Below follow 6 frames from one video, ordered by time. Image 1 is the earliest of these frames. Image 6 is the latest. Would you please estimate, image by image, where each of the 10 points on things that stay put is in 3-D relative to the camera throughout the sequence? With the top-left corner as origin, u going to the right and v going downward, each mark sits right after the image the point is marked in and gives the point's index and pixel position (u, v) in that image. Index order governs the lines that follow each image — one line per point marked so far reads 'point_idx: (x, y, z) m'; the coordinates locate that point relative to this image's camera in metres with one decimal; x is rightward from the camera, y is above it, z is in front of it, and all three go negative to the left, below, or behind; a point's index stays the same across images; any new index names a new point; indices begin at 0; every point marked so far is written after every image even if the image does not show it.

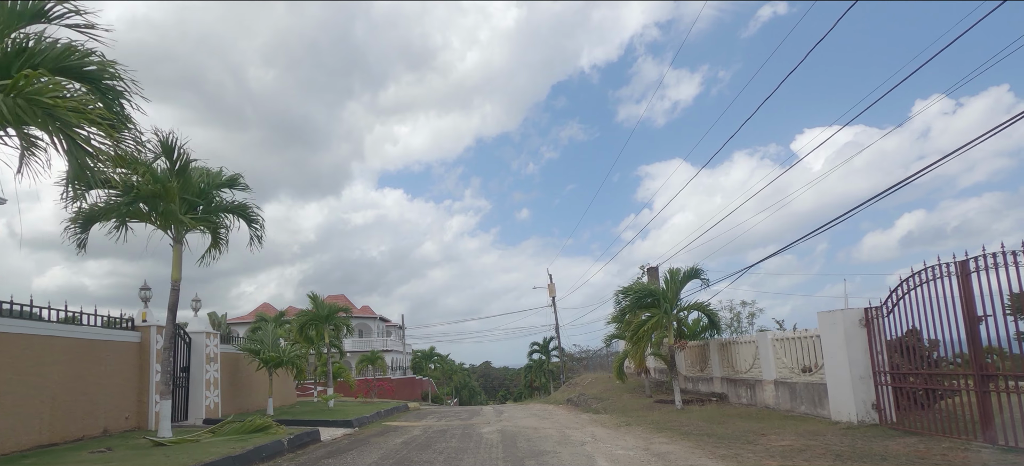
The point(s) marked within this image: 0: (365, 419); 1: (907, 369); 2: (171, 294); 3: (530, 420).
0: (-4.3, -5.4, +18.2) m
1: (+6.8, -2.4, +10.9) m
2: (-6.0, -1.1, +11.0) m
3: (+0.5, -5.8, +19.1) m
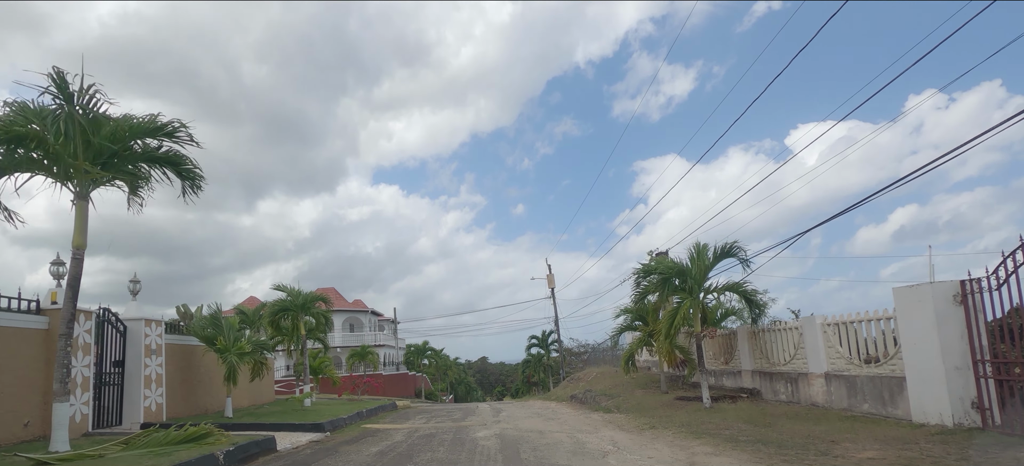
0: (-4.3, -4.7, +15.7) m
1: (+6.8, -1.7, +8.5) m
2: (-6.0, -0.4, +8.5) m
3: (+0.5, -5.0, +16.7) m
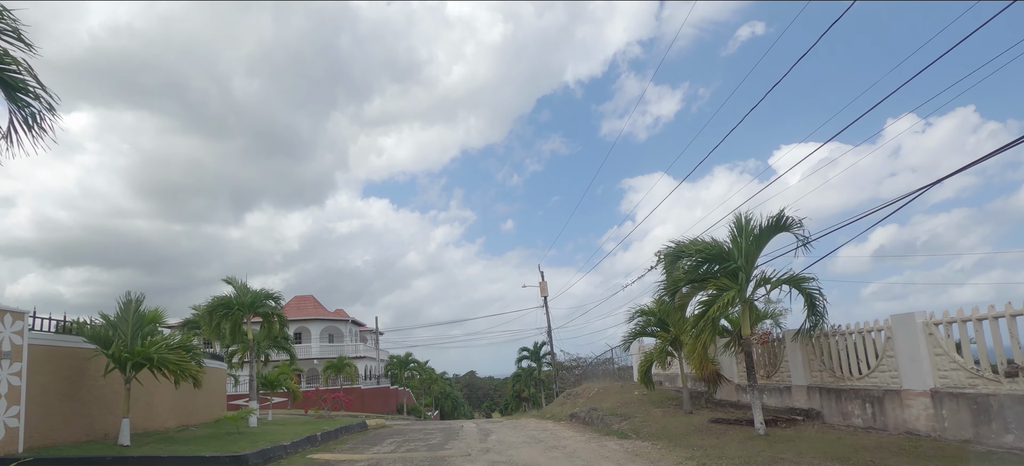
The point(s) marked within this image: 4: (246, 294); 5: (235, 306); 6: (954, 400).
0: (-4.4, -4.2, +12.0) m
1: (+6.8, -1.1, +5.1) m
2: (-6.0, +0.3, +4.9) m
3: (+0.4, -4.5, +13.1) m
4: (-7.7, -1.7, +18.0) m
5: (-7.9, -2.1, +18.0) m
6: (+6.4, -2.4, +9.0) m
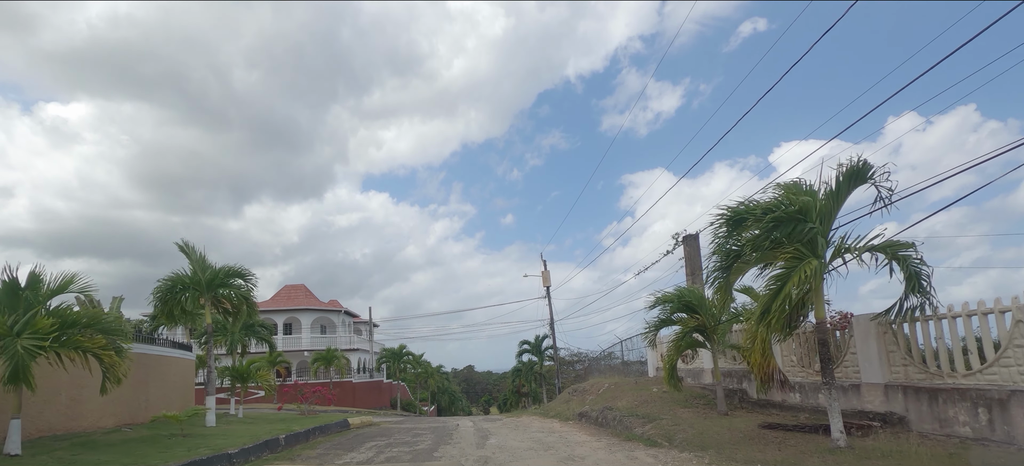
0: (-4.4, -3.5, +9.5) m
1: (+6.9, -0.5, +2.5) m
2: (-5.8, +1.0, +2.3) m
3: (+0.4, -3.8, +10.6) m
4: (-7.6, -0.9, +15.4) m
5: (-7.9, -1.3, +15.4) m
6: (+6.5, -1.8, +6.4) m
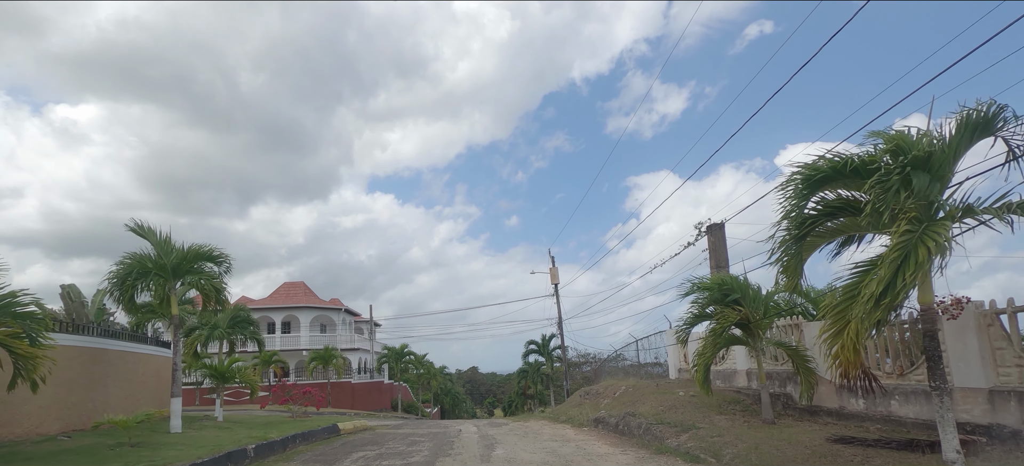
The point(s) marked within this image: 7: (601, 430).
0: (-4.2, -3.0, +7.6) m
1: (+7.1, -0.1, +0.5) m
2: (-5.7, +1.5, +0.4) m
3: (+0.6, -3.4, +8.6) m
4: (-7.4, -0.5, +13.5) m
5: (-7.6, -0.8, +13.5) m
6: (+6.6, -1.3, +4.4) m
7: (+2.3, -5.1, +16.1) m
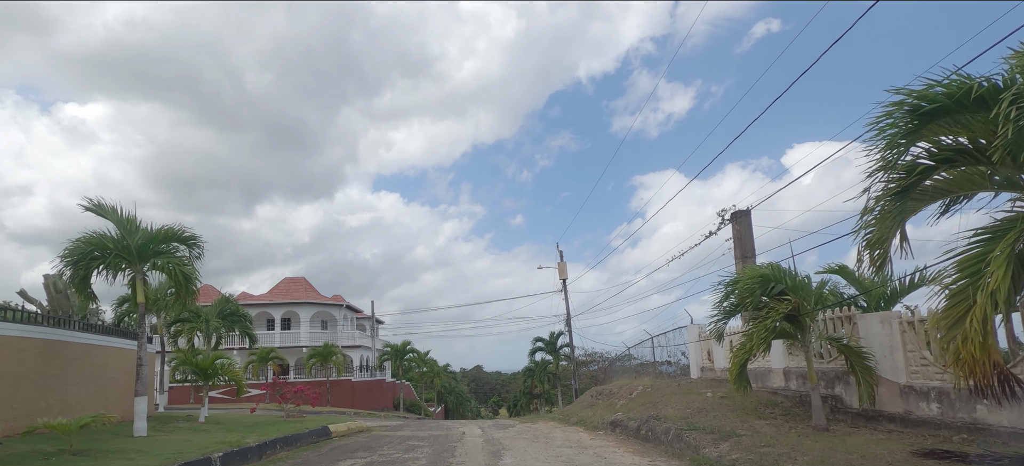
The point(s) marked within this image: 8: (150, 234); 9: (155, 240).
0: (-4.1, -2.6, +6.0) m
1: (+7.2, +0.3, -1.1) m
2: (-5.6, +1.9, -1.1) m
3: (+0.7, -3.0, +7.0) m
4: (-7.2, 0.0, +12.0) m
5: (-7.4, -0.4, +12.0) m
6: (+6.8, -1.0, +2.8) m
7: (+2.5, -4.7, +14.5) m
8: (-6.9, 0.0, +12.0) m
9: (-6.8, -0.2, +12.3) m
